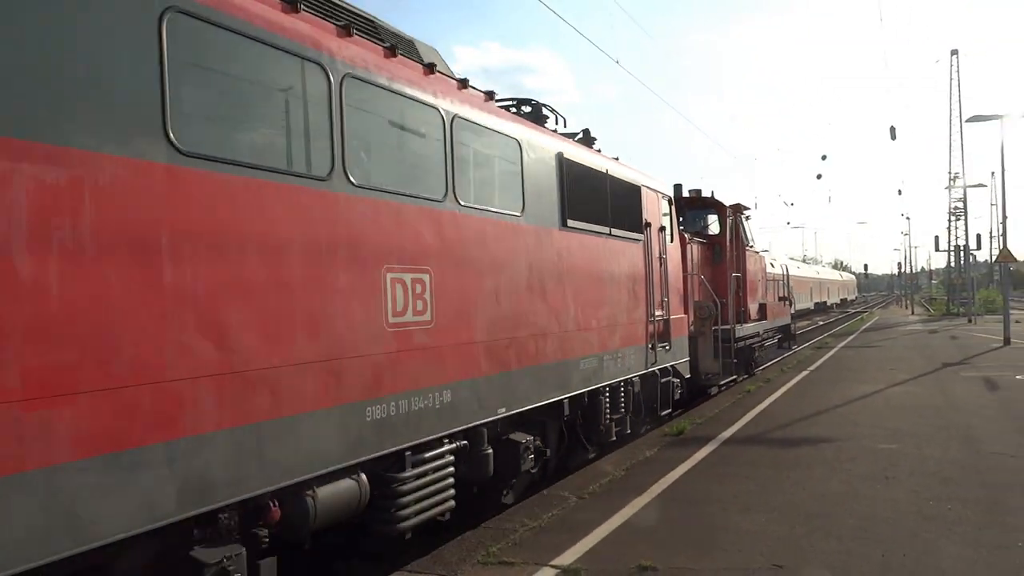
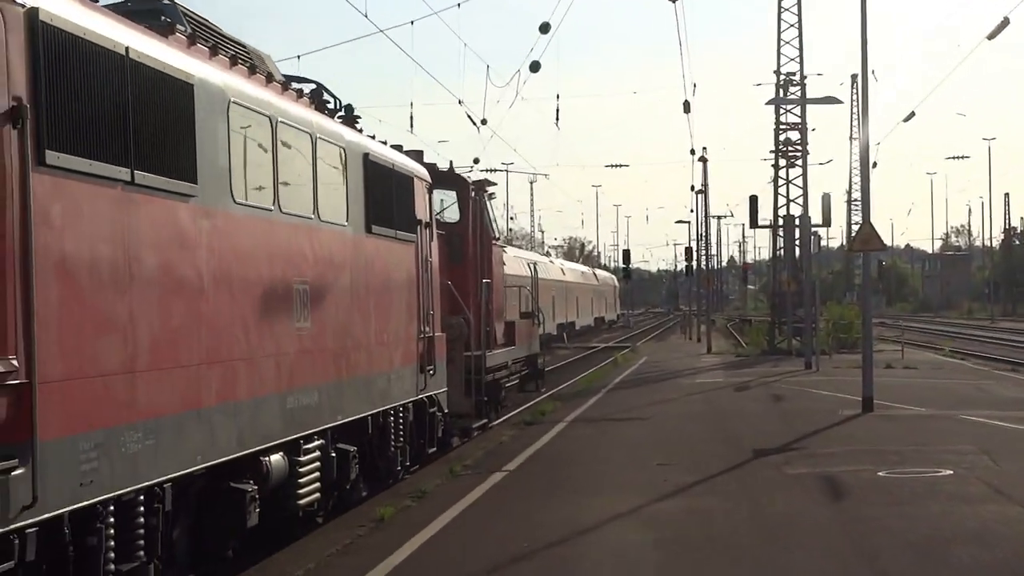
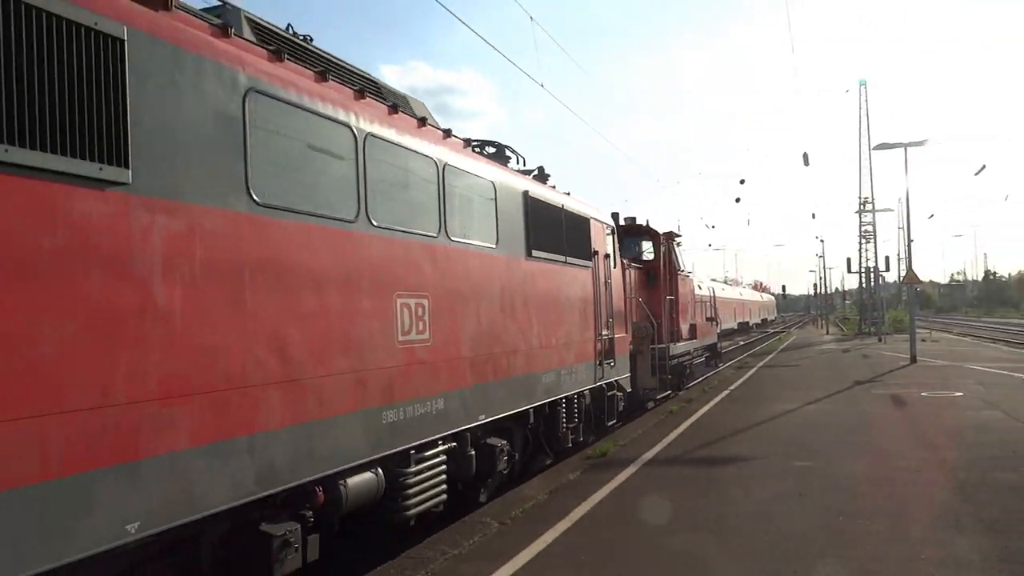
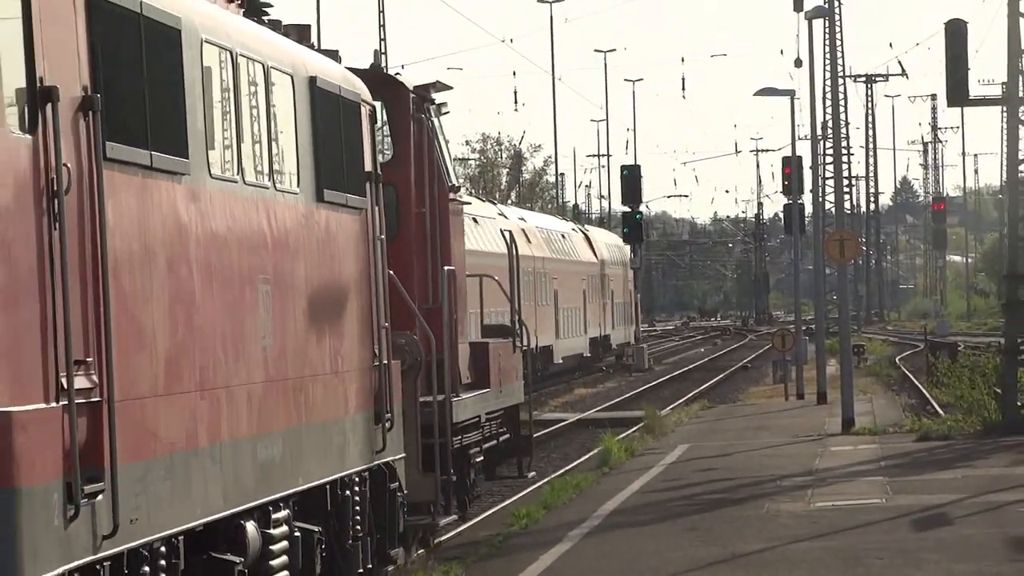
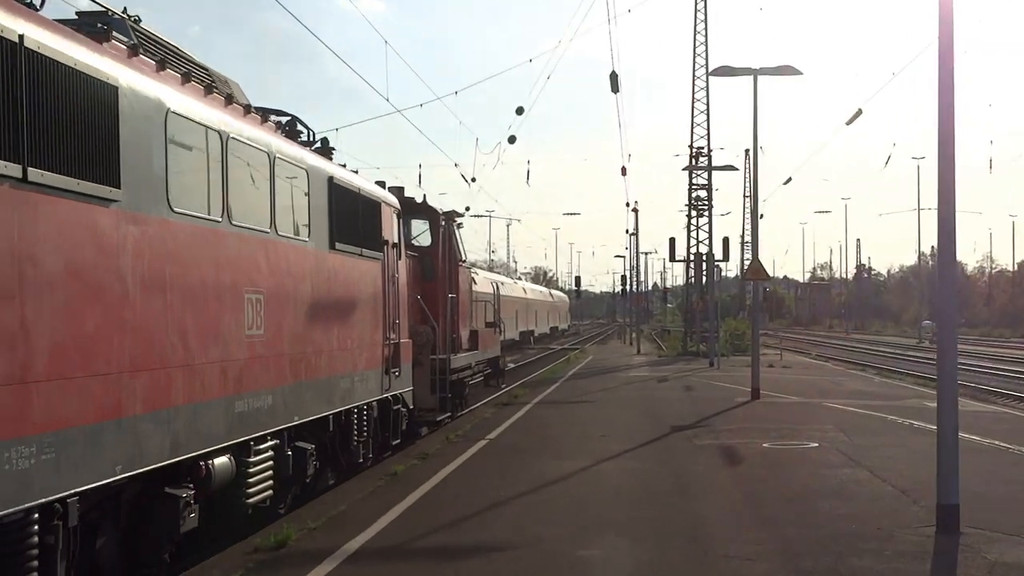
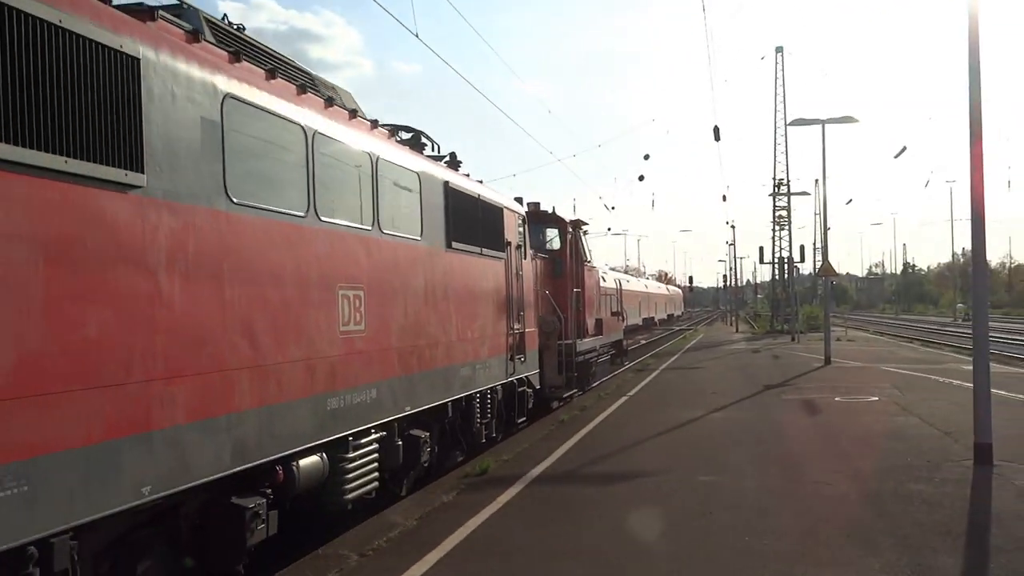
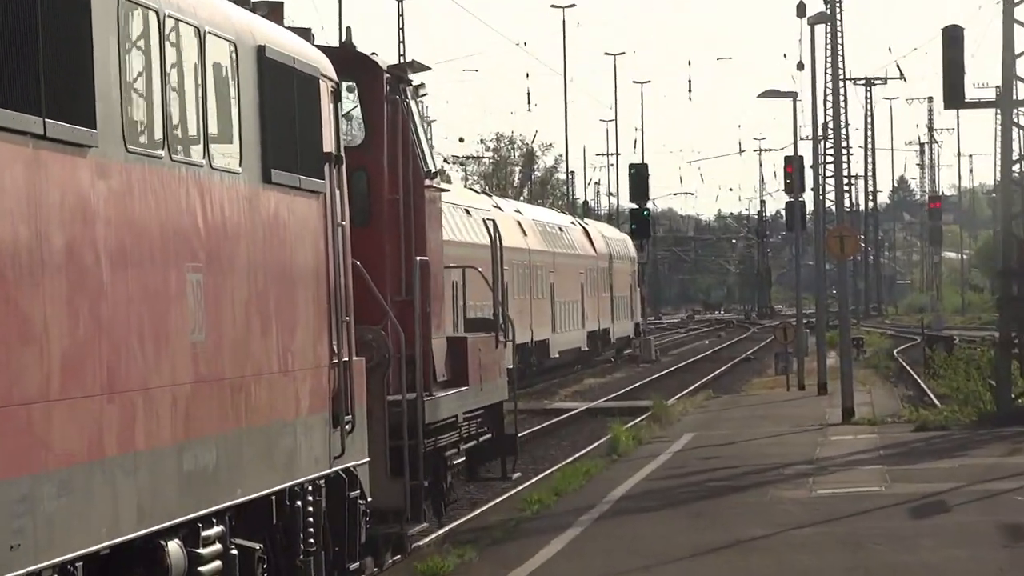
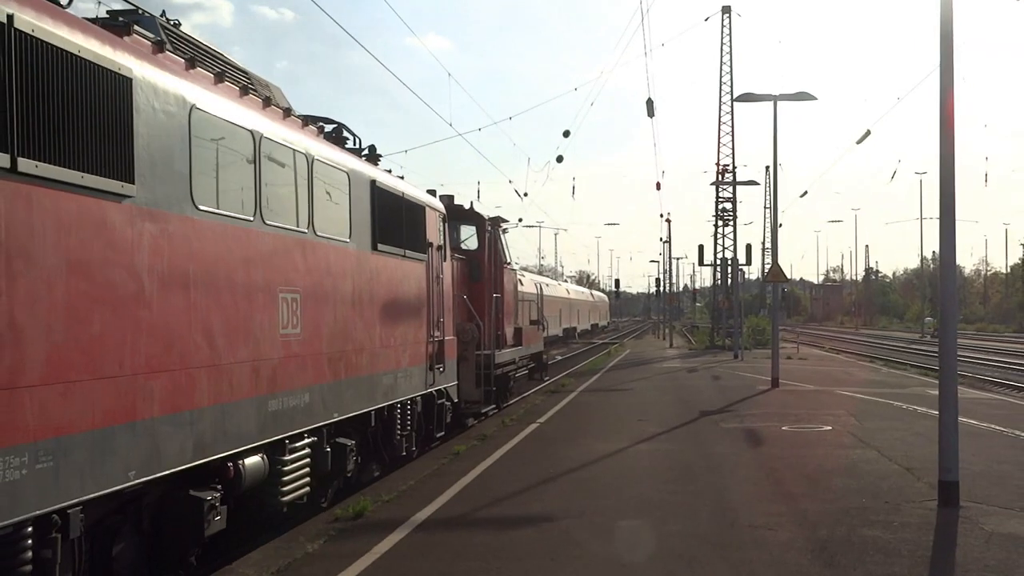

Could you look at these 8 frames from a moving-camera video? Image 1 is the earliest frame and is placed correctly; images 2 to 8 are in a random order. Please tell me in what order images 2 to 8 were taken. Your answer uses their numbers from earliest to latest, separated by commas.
3, 6, 8, 5, 2, 7, 4
